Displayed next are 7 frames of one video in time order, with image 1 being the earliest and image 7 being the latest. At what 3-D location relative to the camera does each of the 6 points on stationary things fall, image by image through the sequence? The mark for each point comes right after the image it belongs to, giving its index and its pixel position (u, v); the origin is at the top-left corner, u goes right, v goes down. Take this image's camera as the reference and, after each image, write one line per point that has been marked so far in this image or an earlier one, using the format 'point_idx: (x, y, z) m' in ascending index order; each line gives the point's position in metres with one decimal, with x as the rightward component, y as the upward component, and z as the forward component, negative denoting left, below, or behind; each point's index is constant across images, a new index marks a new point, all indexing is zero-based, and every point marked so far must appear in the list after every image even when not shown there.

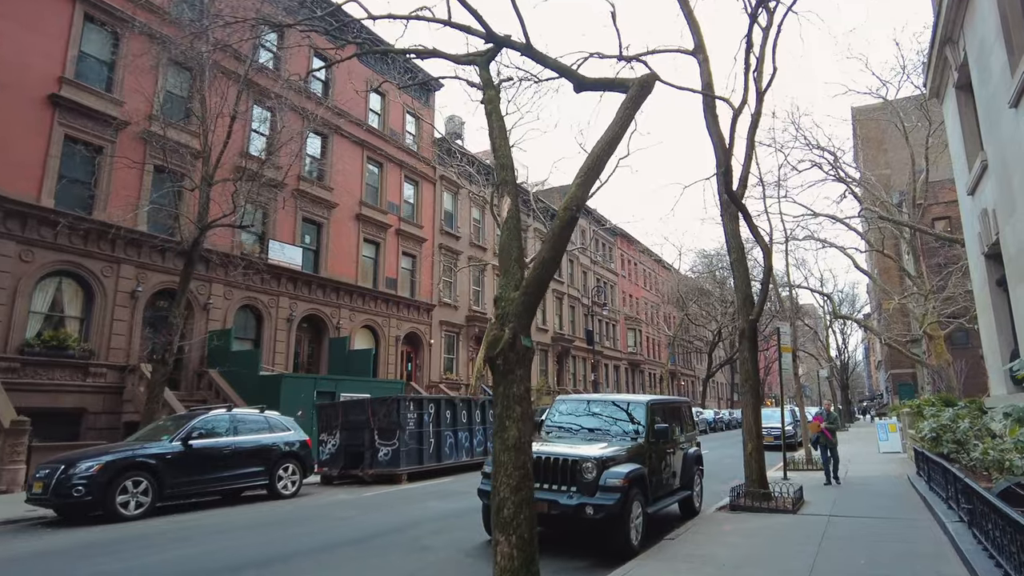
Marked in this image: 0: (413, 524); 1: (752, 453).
0: (-1.5, -3.5, +9.9) m
1: (+3.5, -2.4, +9.9) m
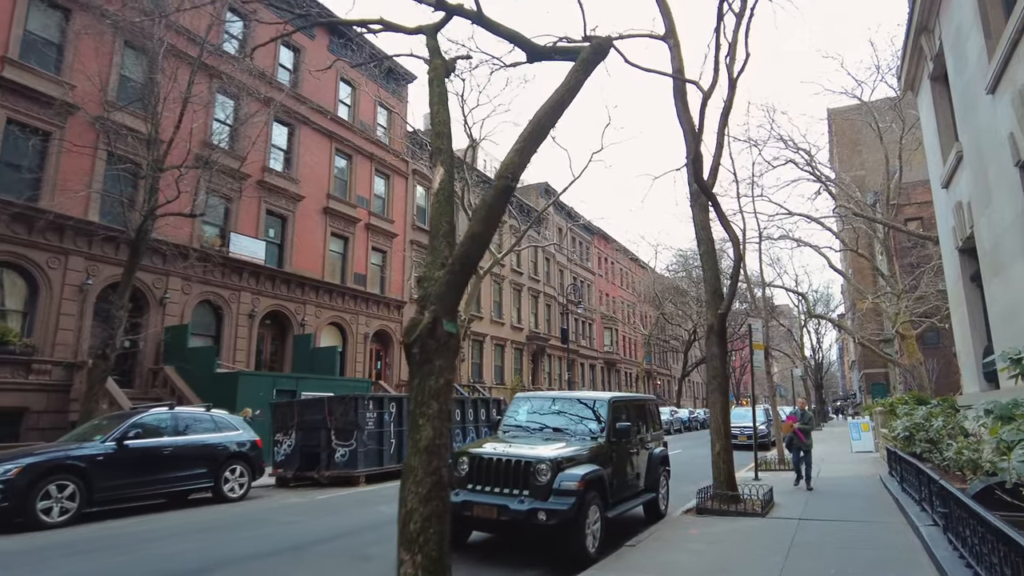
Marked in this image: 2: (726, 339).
0: (-2.1, -3.4, +9.4) m
1: (+2.9, -2.3, +9.4) m
2: (+3.2, -0.7, +10.0) m
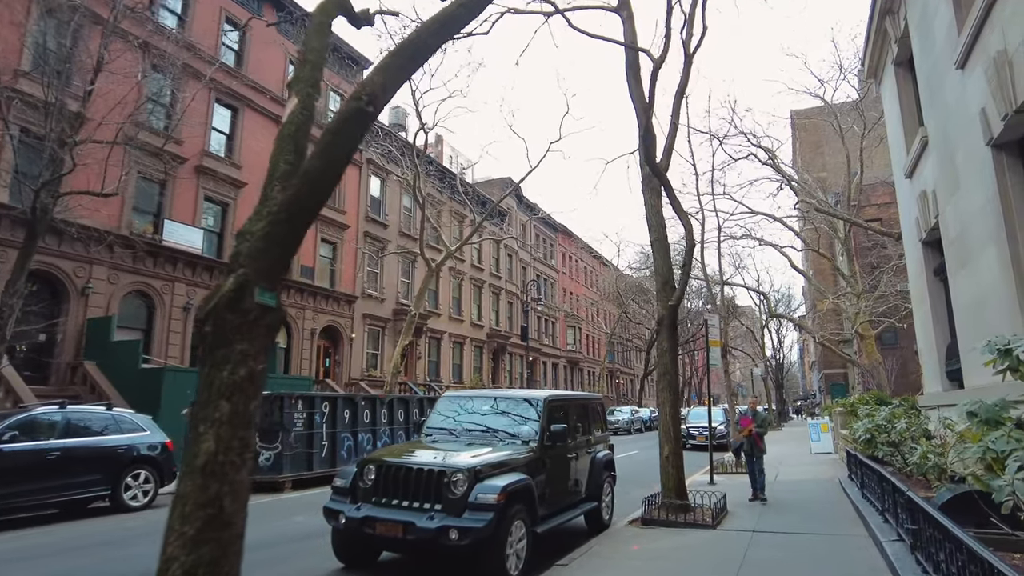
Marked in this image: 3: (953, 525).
0: (-3.0, -3.2, +8.3) m
1: (+2.0, -2.2, +8.6) m
2: (+2.3, -0.6, +9.2) m
3: (+3.0, -1.6, +4.5) m
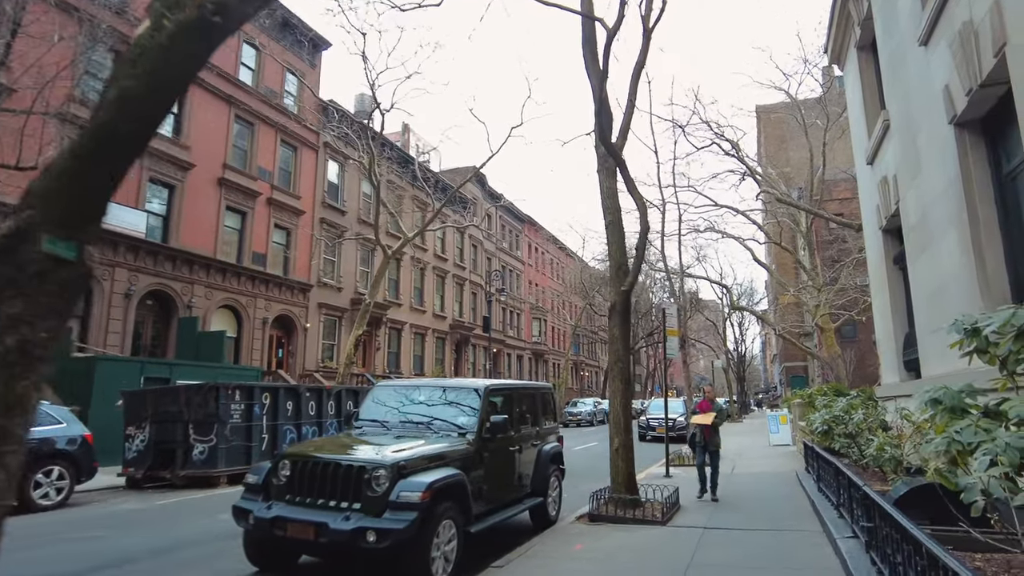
0: (-3.7, -3.0, +7.7) m
1: (+1.3, -2.0, +8.2) m
2: (+1.5, -0.4, +8.7) m
3: (+2.5, -1.5, +4.2) m
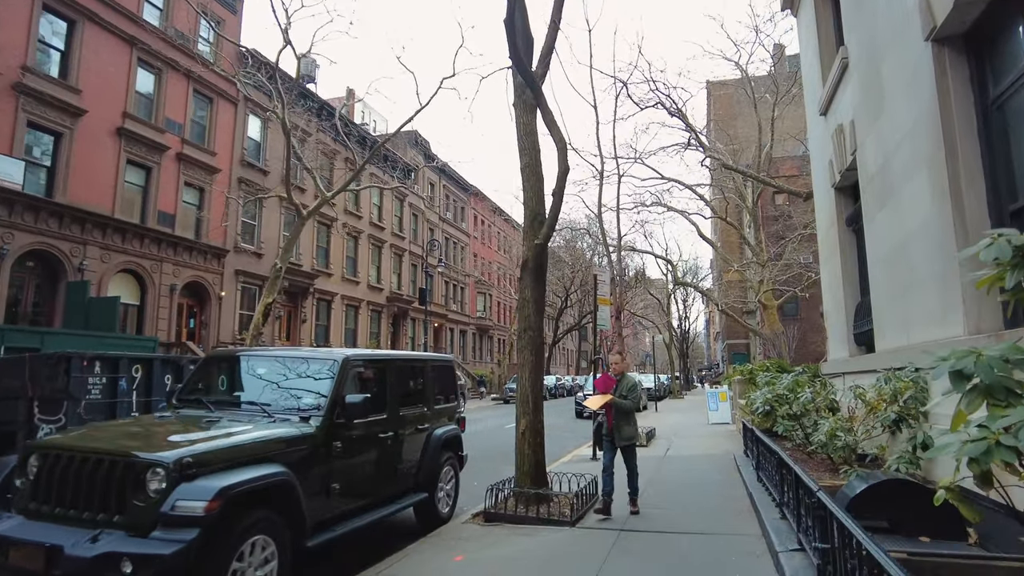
0: (-4.8, -2.4, +6.0) m
1: (+0.1, -1.5, +6.8) m
2: (+0.4, +0.1, +7.3) m
3: (+1.6, -1.1, +2.9) m
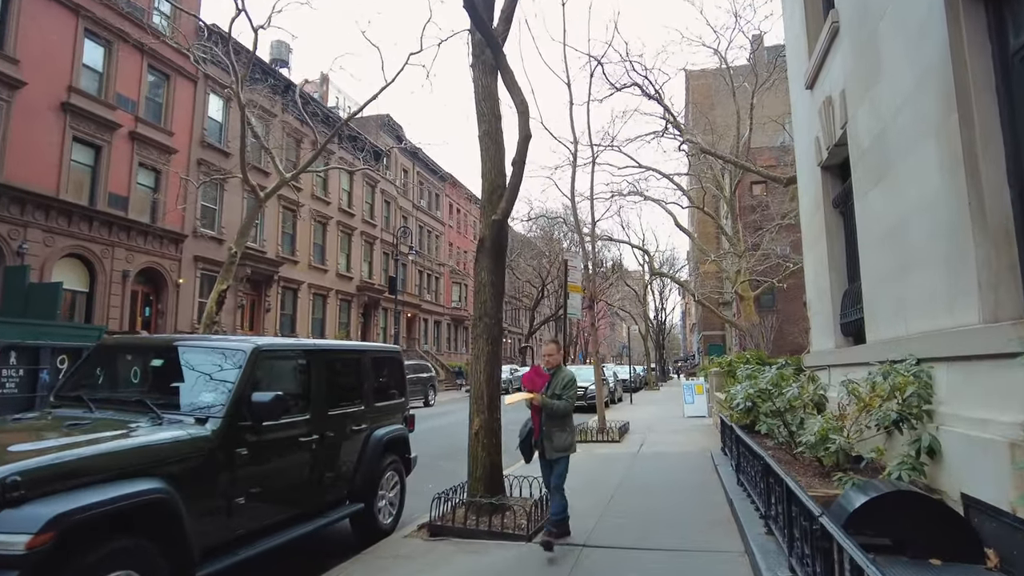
0: (-5.2, -2.2, +5.0) m
1: (-0.3, -1.3, +6.1) m
2: (-0.1, +0.3, +6.5) m
3: (+1.3, -1.0, +2.1) m
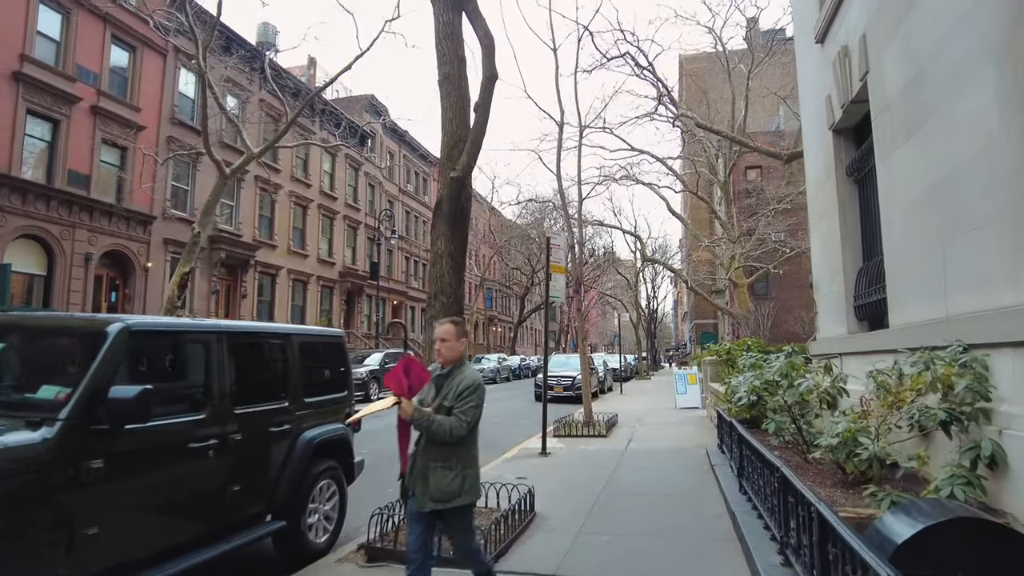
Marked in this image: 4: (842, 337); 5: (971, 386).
0: (-5.5, -2.0, +4.0) m
1: (-0.6, -1.1, +5.0) m
2: (-0.4, +0.5, +5.5) m
3: (+1.0, -0.9, +1.1) m
4: (+3.8, -0.6, +7.7) m
5: (+2.8, -0.6, +4.0) m
